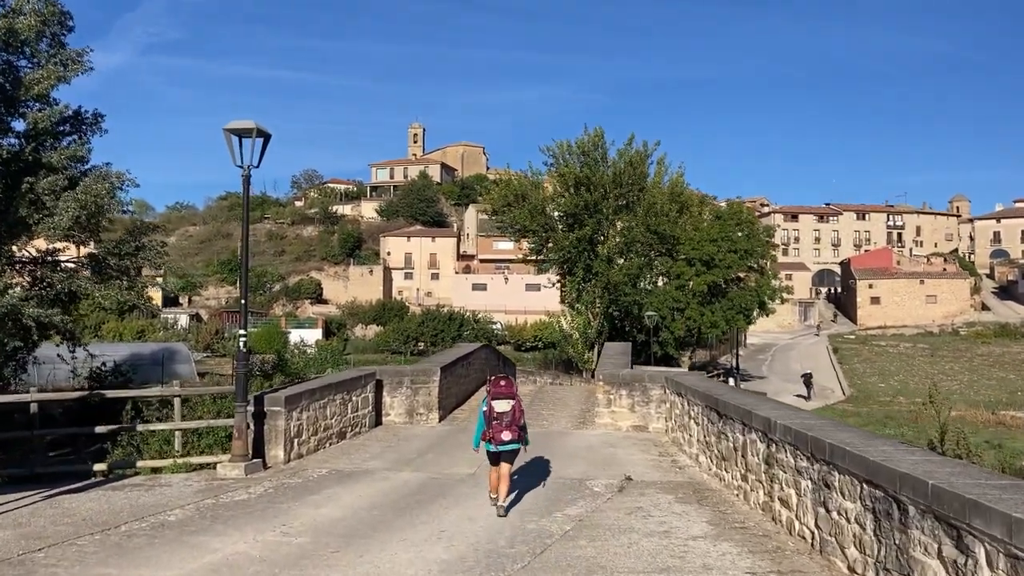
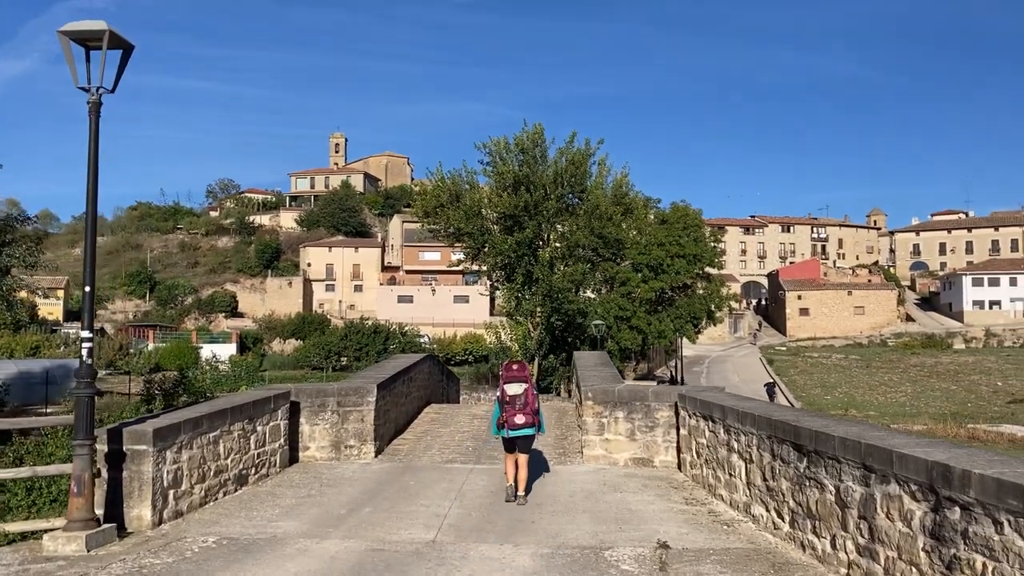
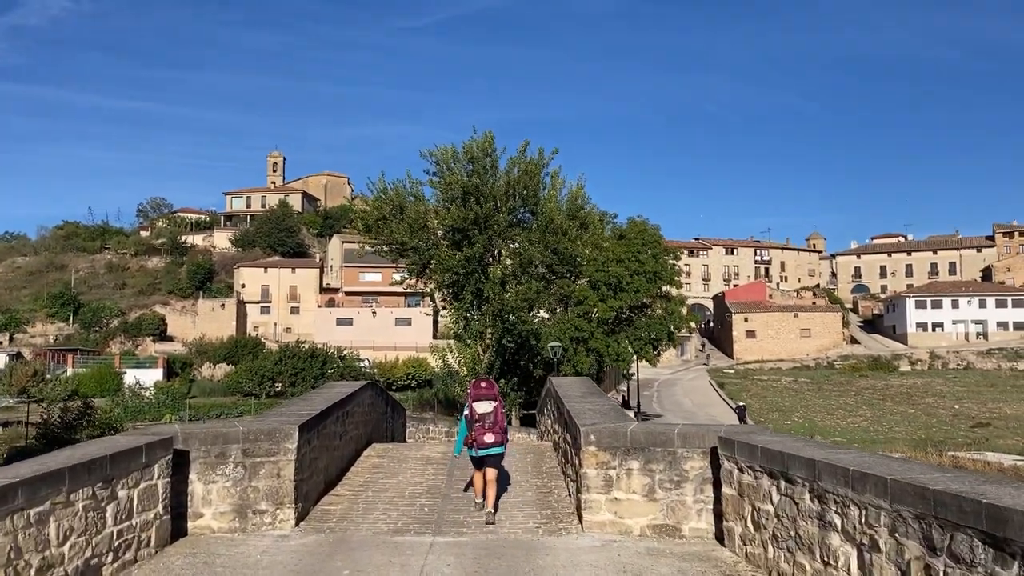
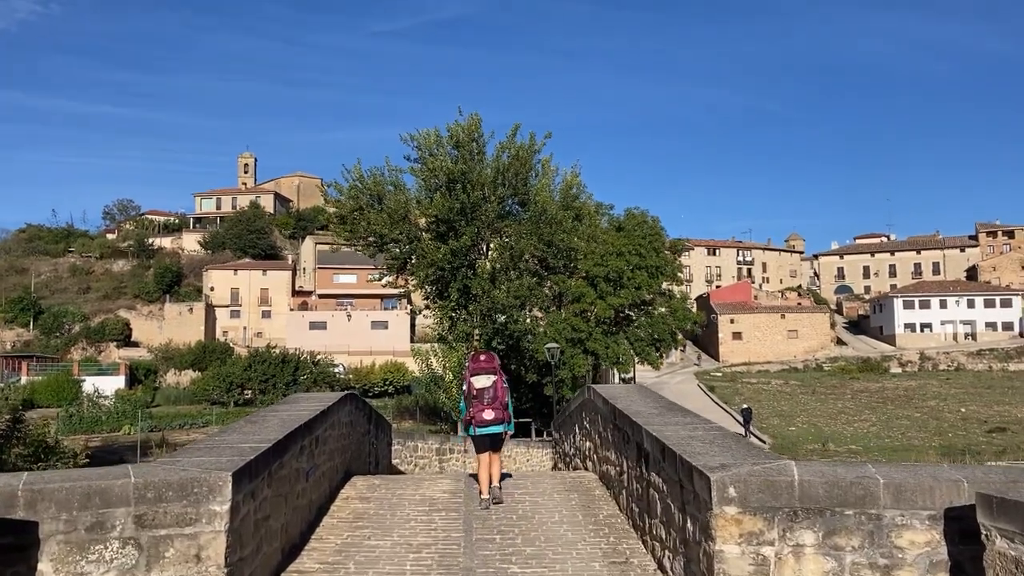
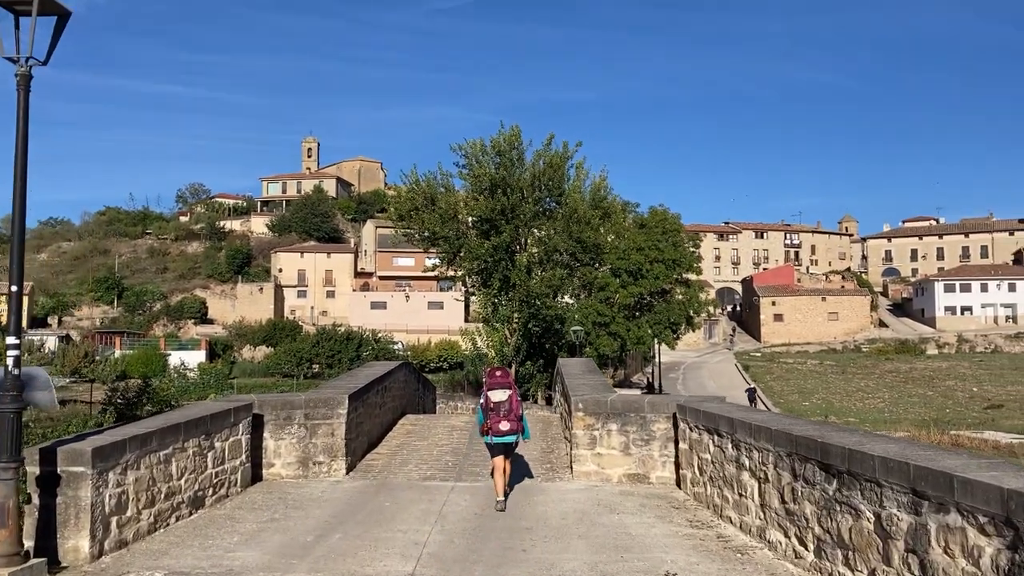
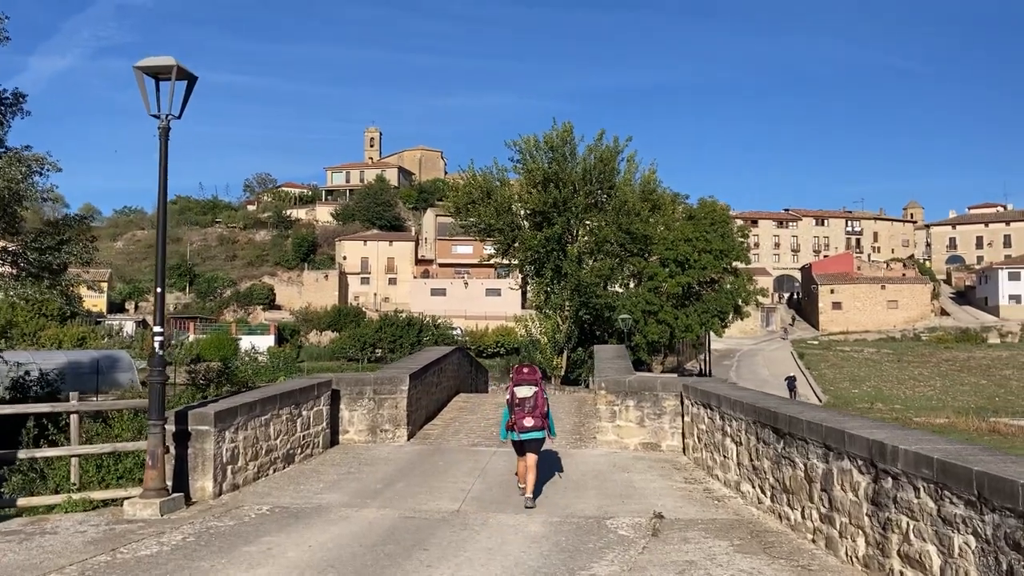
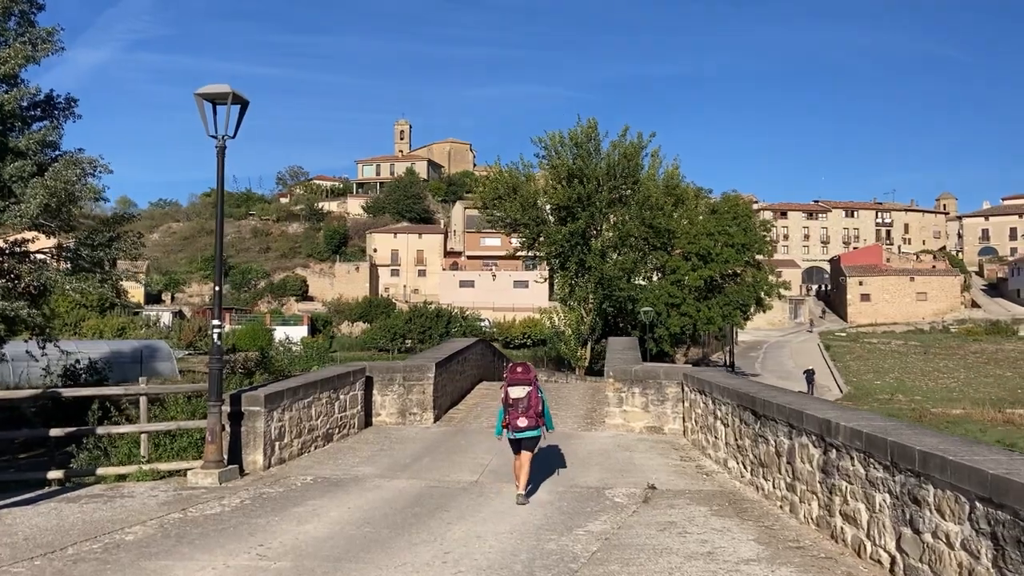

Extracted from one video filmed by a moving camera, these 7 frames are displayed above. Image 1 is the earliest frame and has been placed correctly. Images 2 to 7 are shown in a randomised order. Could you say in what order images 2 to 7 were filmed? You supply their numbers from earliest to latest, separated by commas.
7, 6, 2, 5, 3, 4
